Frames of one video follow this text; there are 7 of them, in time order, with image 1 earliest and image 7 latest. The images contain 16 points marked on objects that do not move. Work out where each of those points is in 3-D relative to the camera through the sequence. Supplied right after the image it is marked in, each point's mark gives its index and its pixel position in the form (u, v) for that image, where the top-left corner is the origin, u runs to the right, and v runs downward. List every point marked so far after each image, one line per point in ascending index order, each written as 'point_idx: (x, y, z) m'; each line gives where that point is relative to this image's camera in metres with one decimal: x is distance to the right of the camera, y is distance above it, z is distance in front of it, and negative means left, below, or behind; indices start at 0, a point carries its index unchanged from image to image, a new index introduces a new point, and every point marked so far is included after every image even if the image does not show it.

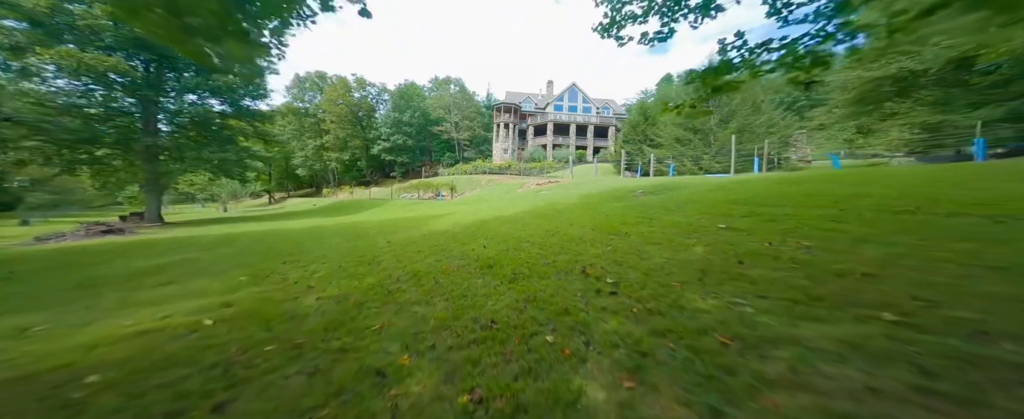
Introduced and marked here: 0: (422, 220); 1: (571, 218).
0: (-4.2, -0.6, +13.9) m
1: (+1.8, -0.3, +9.9) m
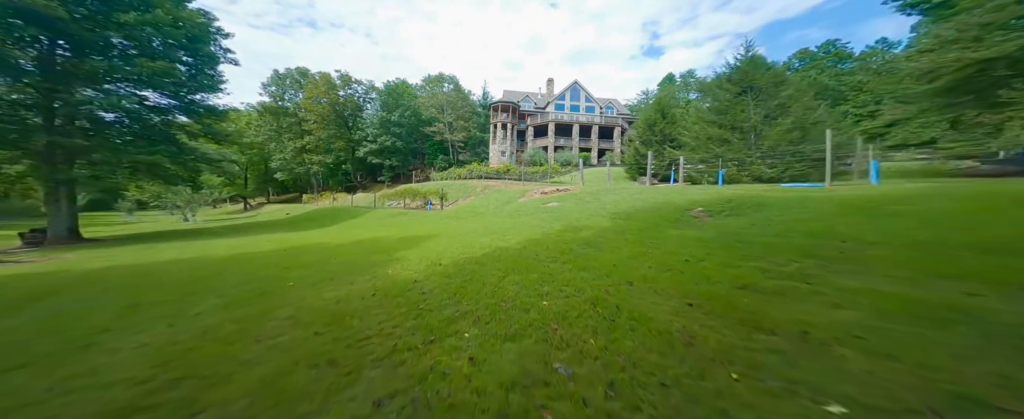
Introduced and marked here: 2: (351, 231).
0: (-4.1, -1.3, +9.9) m
1: (+2.0, -1.0, +6.0) m
2: (-9.1, -1.2, +17.2) m
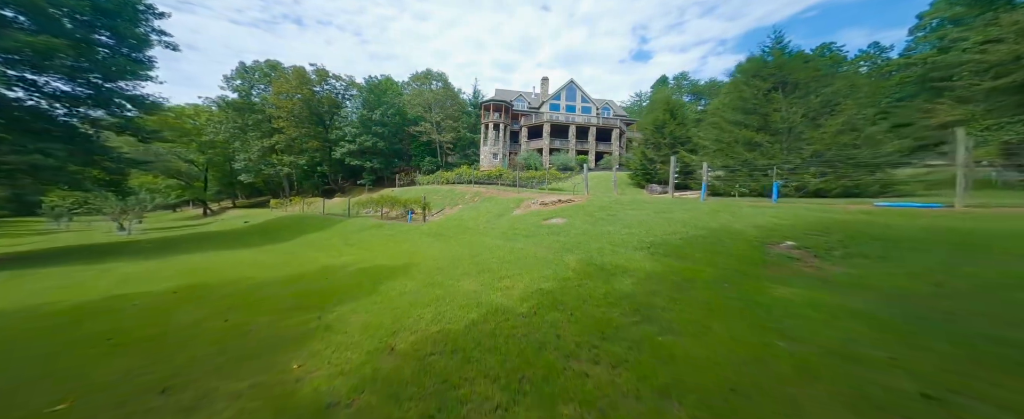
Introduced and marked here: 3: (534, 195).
0: (-4.1, -1.9, +6.7) m
1: (+2.1, -1.6, +3.0) m
2: (-9.3, -1.8, +13.9) m
3: (+1.4, +0.9, +19.6) m
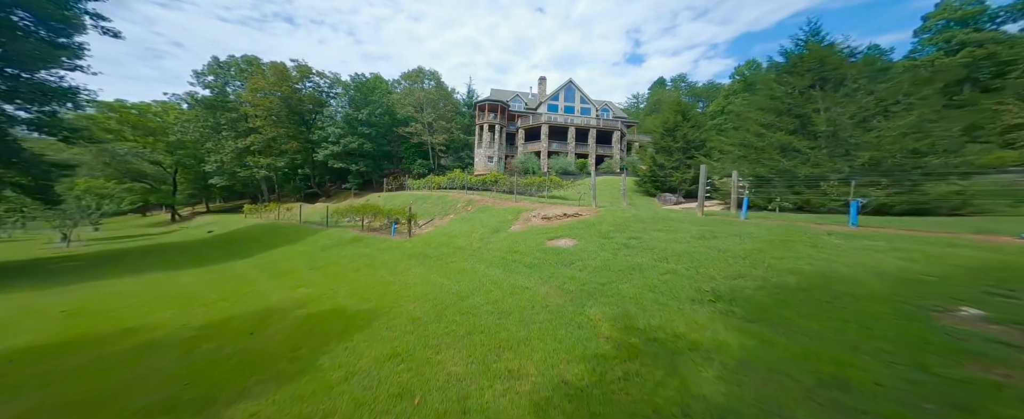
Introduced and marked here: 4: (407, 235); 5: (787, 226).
0: (-4.0, -2.5, +4.3) m
1: (+2.2, -2.2, +0.7) m
2: (-9.4, -2.4, +11.4) m
3: (+1.3, +0.2, +17.3) m
4: (-6.0, -1.5, +17.4) m
5: (+6.9, -0.4, +7.8) m
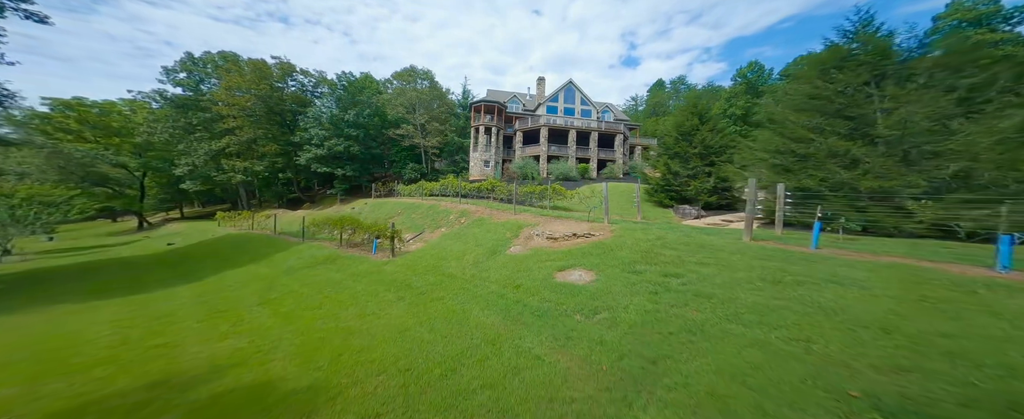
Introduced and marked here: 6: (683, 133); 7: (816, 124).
0: (-3.9, -3.1, +2.1) m
1: (+2.4, -2.7, -1.5) m
2: (-9.4, -3.1, +9.0) m
3: (+1.2, -0.5, +15.1) m
4: (-6.0, -2.1, +15.1) m
5: (+7.0, -1.0, +5.7) m
6: (+9.7, +4.3, +17.5) m
7: (+12.0, +3.4, +12.2) m
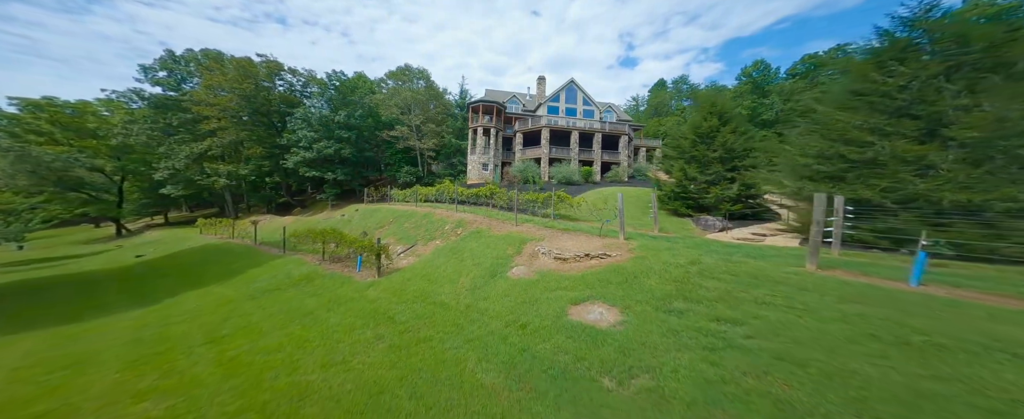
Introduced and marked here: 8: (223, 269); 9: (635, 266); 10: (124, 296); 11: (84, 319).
0: (-3.7, -3.6, +0.4) m
1: (+2.5, -3.2, -3.1) m
2: (-9.3, -3.6, +7.3) m
3: (+1.3, -1.0, +13.5) m
4: (-5.9, -2.7, +13.4) m
5: (+7.1, -1.5, +4.0) m
6: (+9.7, +3.8, +15.9) m
7: (+12.0, +2.9, +10.6) m
8: (-15.3, -3.1, +16.4) m
9: (+3.5, -1.6, +8.8) m
10: (-16.6, -3.7, +13.3) m
11: (-14.3, -3.8, +10.7) m
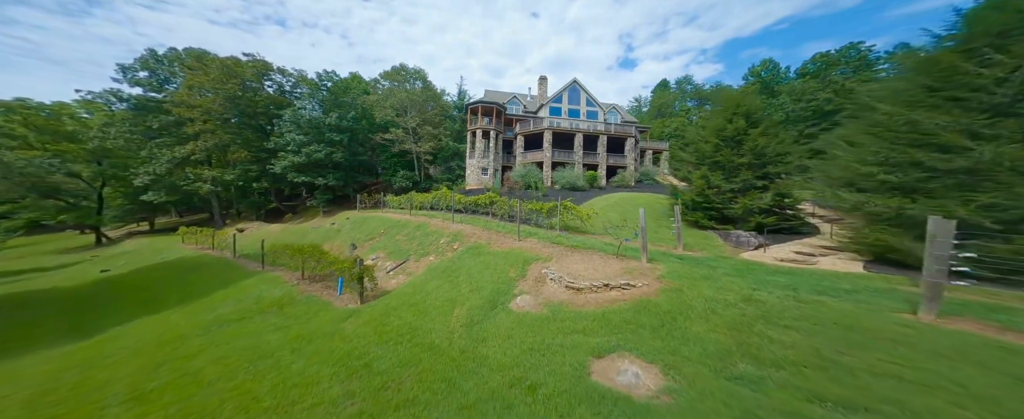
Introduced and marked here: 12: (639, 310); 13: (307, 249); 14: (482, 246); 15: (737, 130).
0: (-3.6, -4.1, -1.3) m
1: (+2.7, -3.7, -4.8) m
2: (-9.1, -4.2, +5.7) m
3: (+1.4, -1.6, +11.8) m
4: (-5.8, -3.2, +11.7) m
5: (+7.2, -2.0, +2.4) m
6: (+9.8, +3.3, +14.3) m
7: (+12.1, +2.4, +9.0) m
8: (-15.1, -3.7, +14.8) m
9: (+3.6, -2.1, +7.1) m
10: (-16.5, -4.3, +11.6) m
11: (-14.2, -4.4, +9.0) m
12: (+2.9, -2.2, +7.3) m
13: (-8.9, -1.7, +13.6) m
14: (-1.3, -1.6, +13.9) m
15: (+10.1, +3.5, +14.0) m
